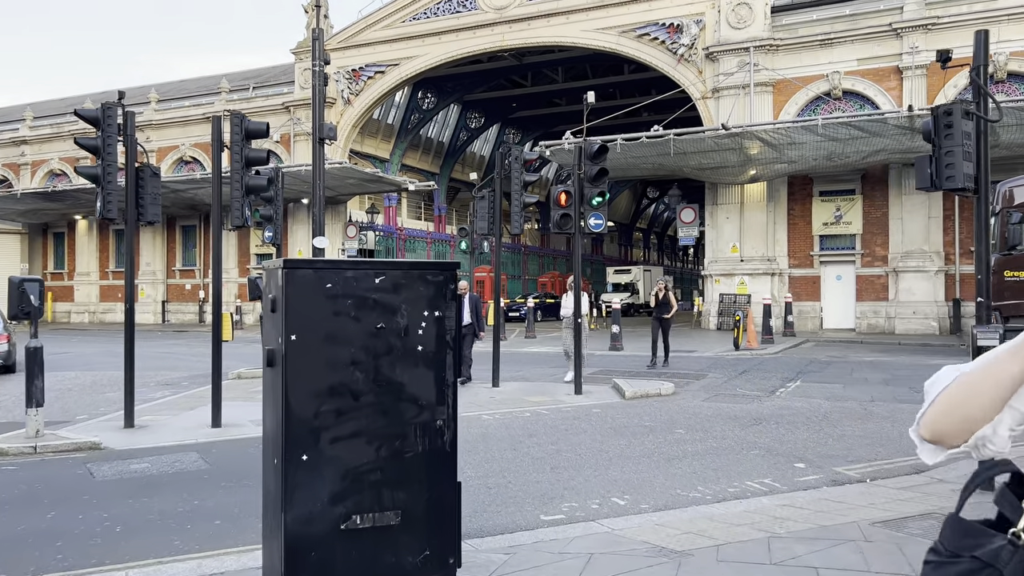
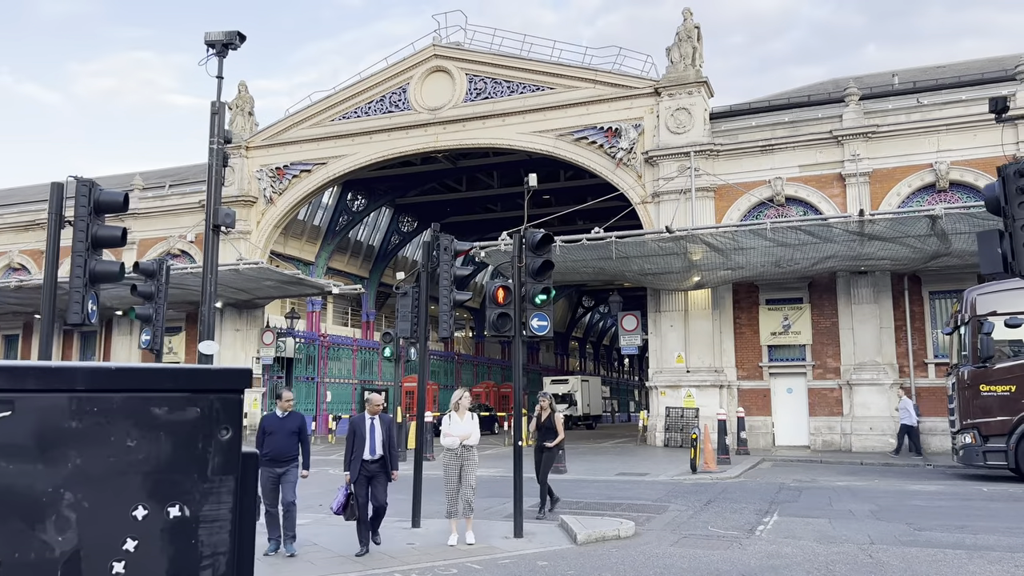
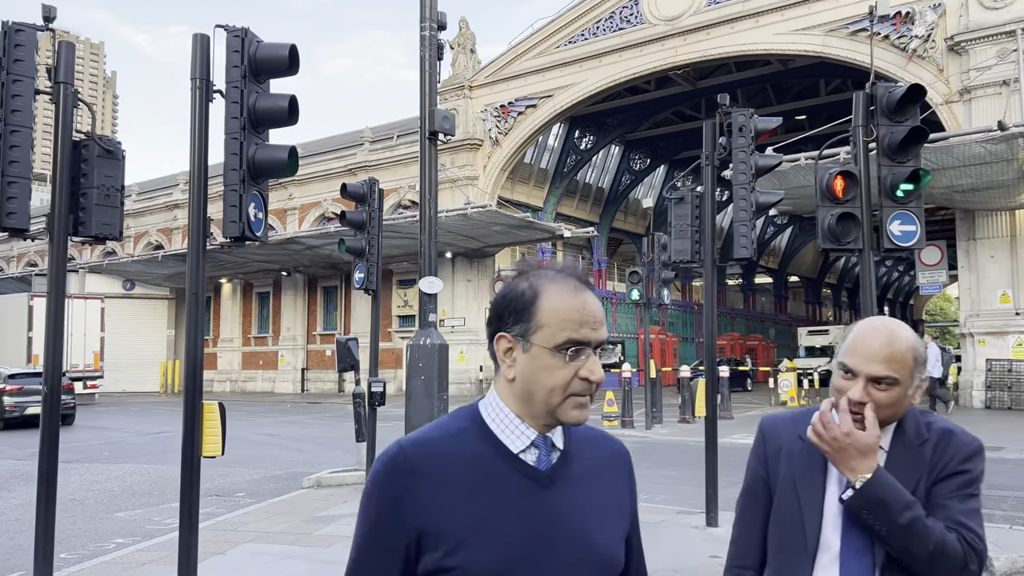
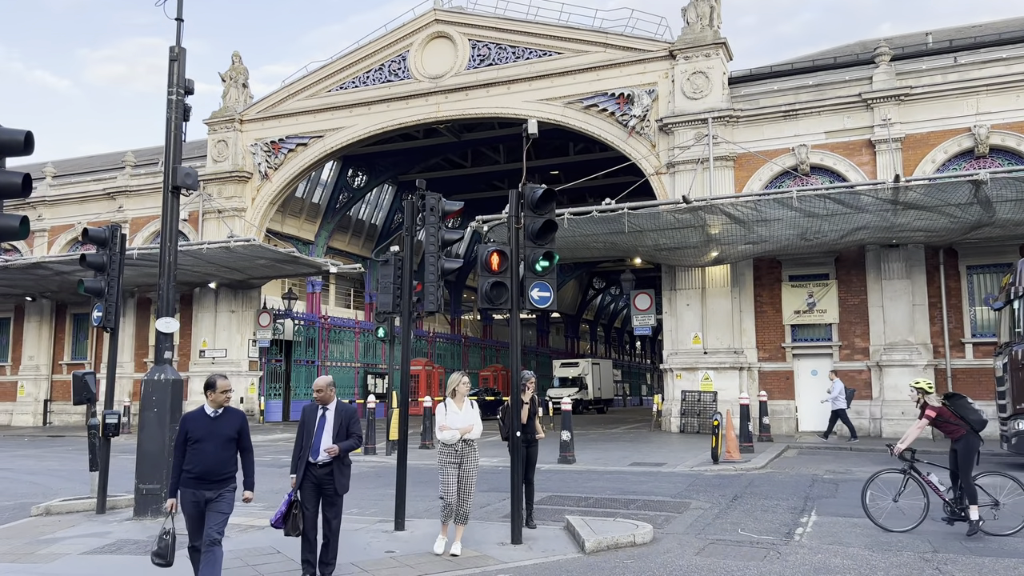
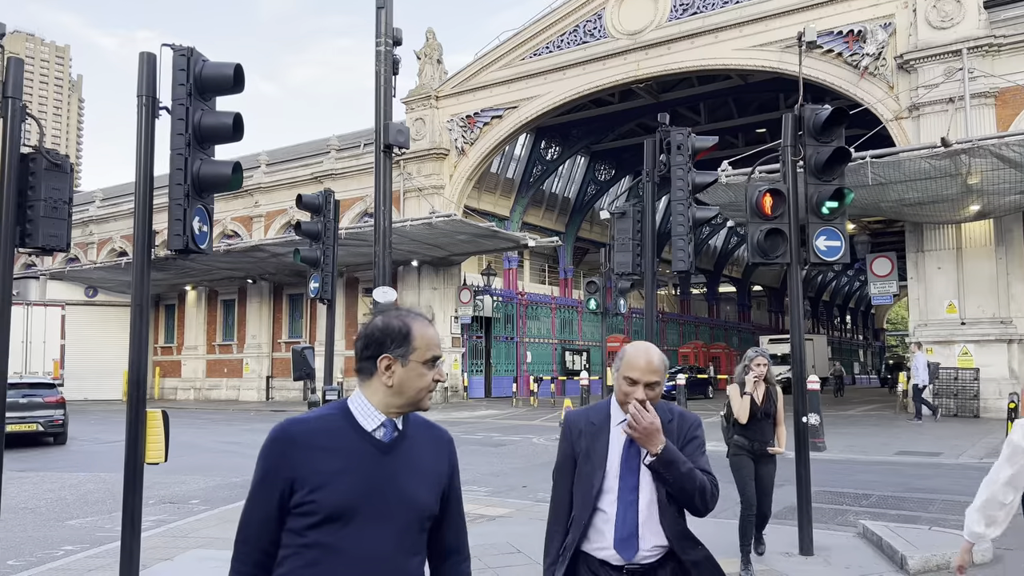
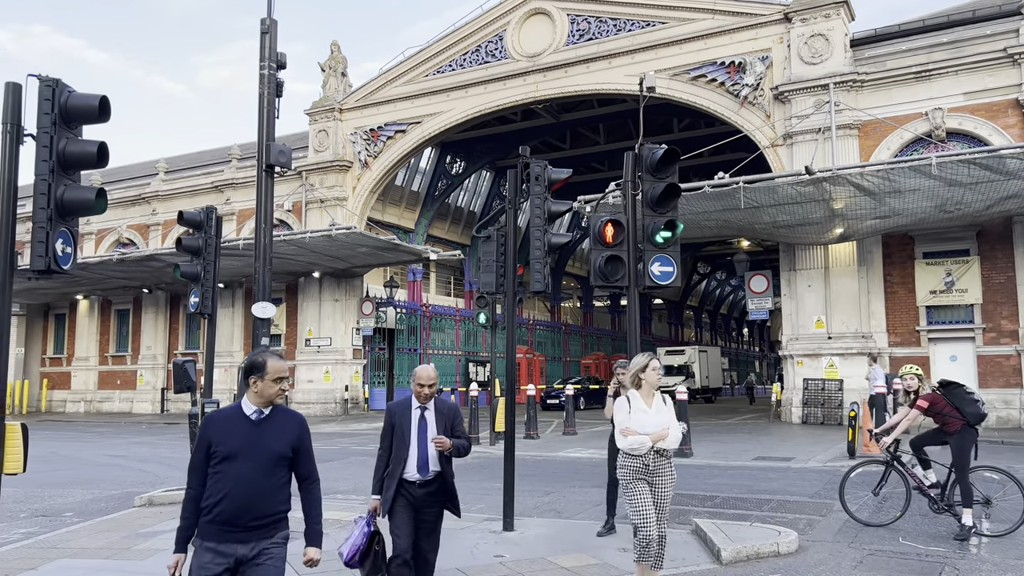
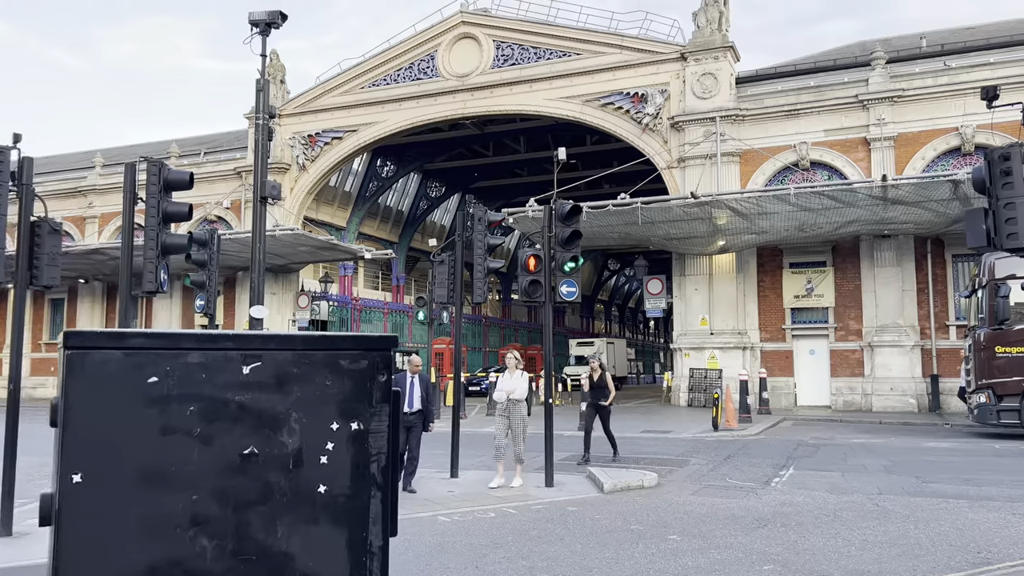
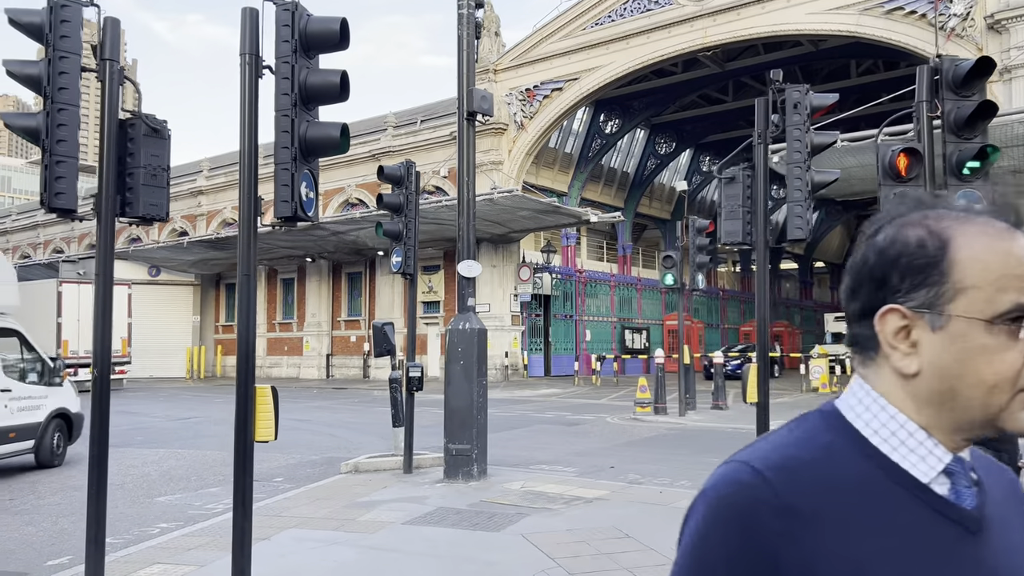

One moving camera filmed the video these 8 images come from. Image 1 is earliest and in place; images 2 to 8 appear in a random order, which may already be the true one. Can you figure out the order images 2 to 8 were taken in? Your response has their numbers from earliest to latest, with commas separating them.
7, 2, 4, 6, 5, 3, 8
